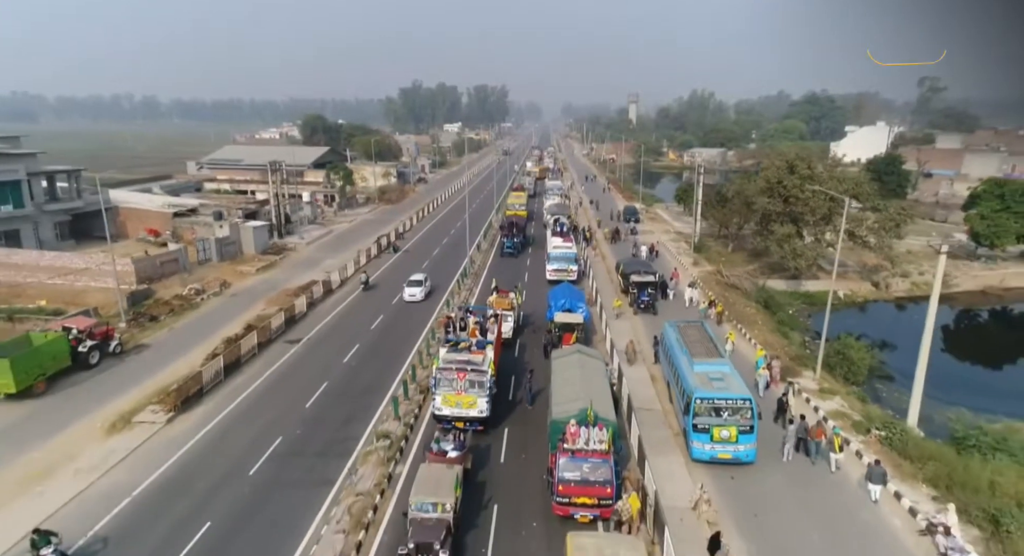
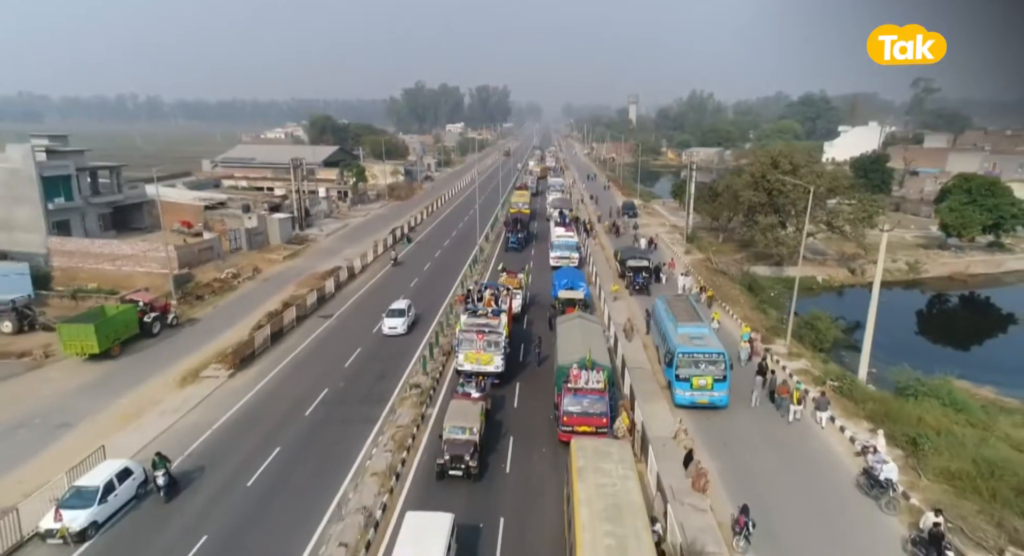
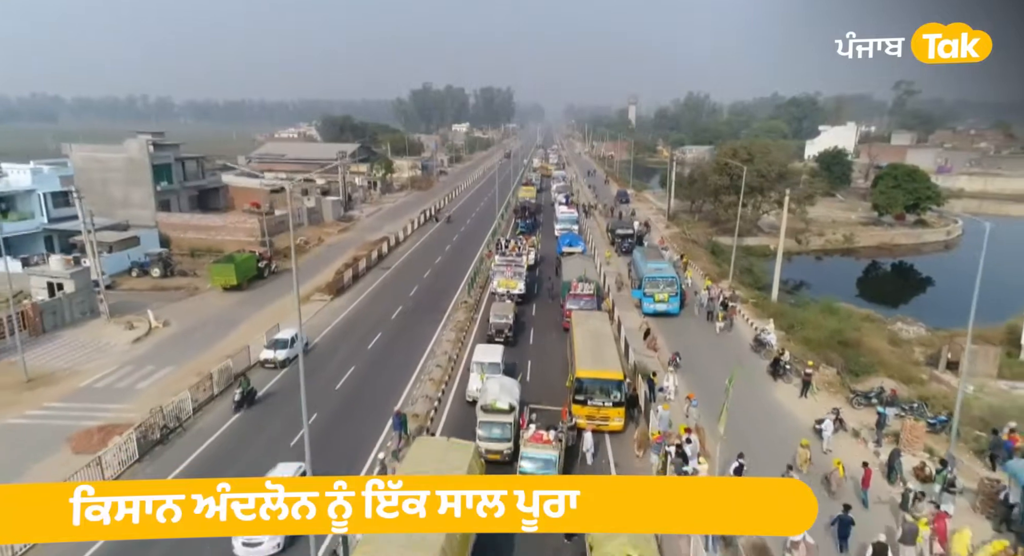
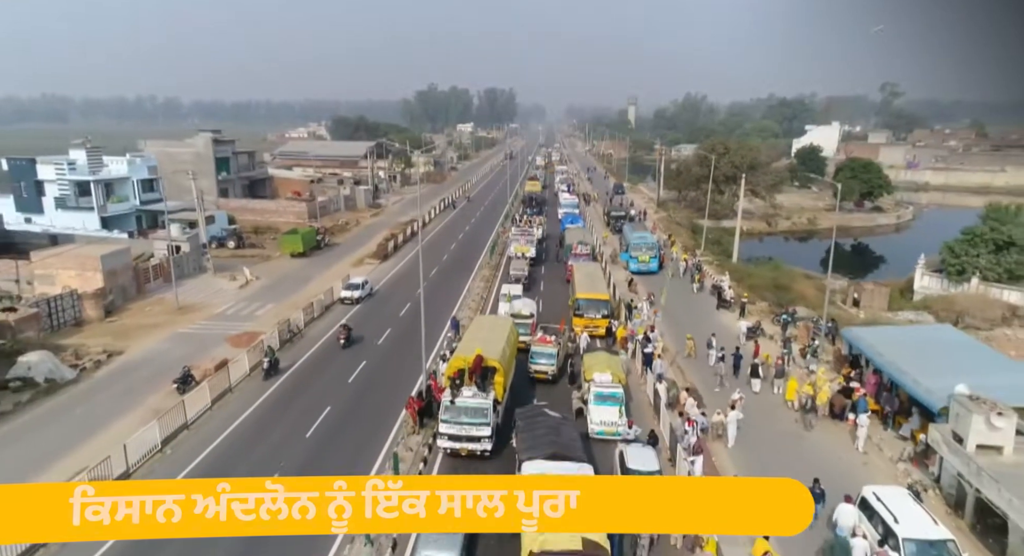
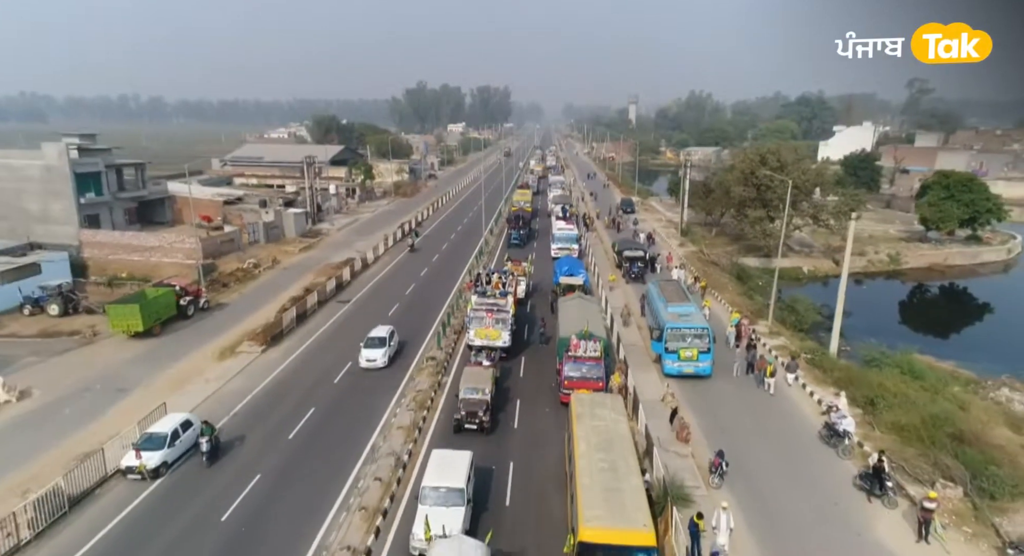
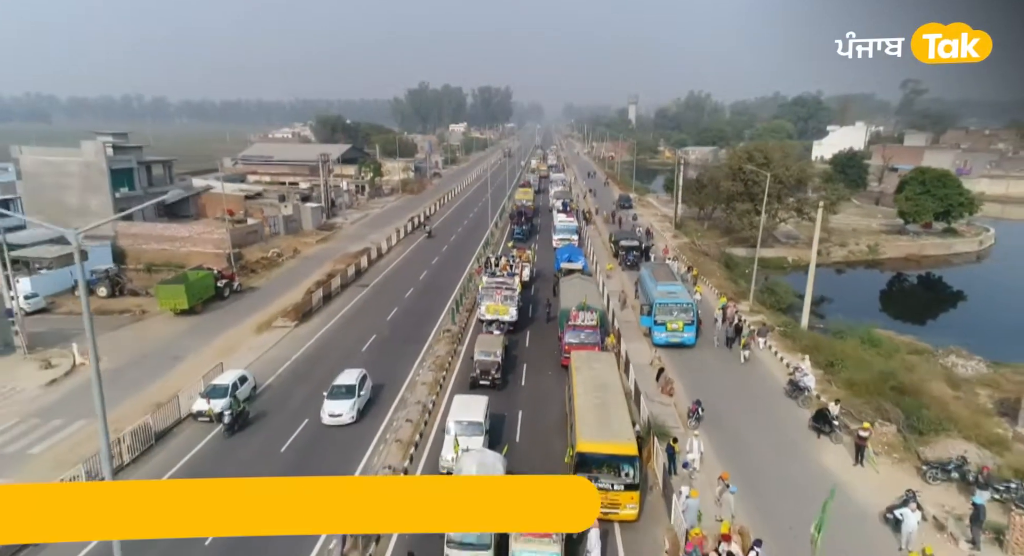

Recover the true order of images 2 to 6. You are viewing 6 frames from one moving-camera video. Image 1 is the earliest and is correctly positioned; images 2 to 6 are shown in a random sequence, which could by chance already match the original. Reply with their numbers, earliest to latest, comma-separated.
2, 5, 6, 3, 4
